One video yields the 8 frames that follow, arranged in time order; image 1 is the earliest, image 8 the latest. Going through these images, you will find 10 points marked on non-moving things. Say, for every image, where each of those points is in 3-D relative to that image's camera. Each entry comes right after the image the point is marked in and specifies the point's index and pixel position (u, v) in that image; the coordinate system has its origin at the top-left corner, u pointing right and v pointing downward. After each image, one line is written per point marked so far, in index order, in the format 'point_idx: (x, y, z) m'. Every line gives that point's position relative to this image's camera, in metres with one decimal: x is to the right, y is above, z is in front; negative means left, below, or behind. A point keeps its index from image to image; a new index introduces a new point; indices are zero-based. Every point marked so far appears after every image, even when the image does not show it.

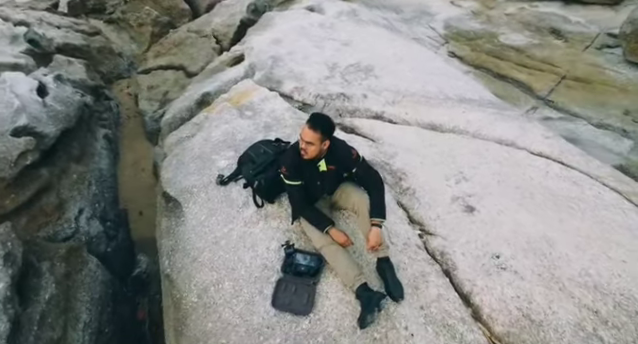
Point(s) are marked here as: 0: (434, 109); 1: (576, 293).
0: (+1.8, +1.1, +5.7) m
1: (+2.8, -1.3, +3.8) m
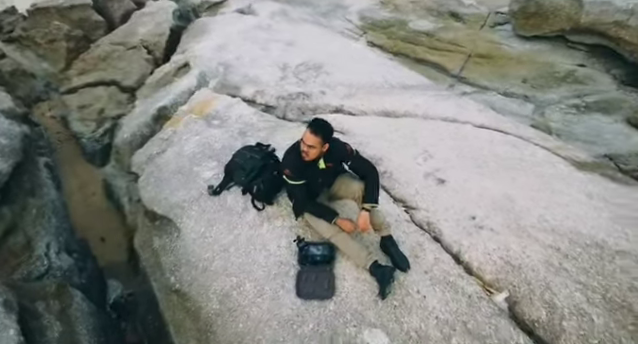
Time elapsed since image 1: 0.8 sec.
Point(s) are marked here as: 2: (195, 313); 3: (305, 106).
0: (+1.2, +1.4, +6.3) m
1: (+2.9, -0.9, +4.6) m
2: (-1.3, -1.5, +4.0) m
3: (-0.2, +1.0, +5.7) m
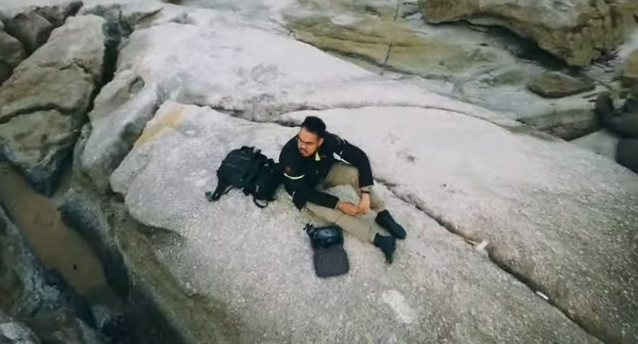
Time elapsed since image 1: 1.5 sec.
0: (+0.5, +1.6, +6.7) m
1: (+2.8, -0.3, +5.4) m
2: (-1.1, -1.5, +4.2) m
3: (-0.6, +1.1, +6.0) m
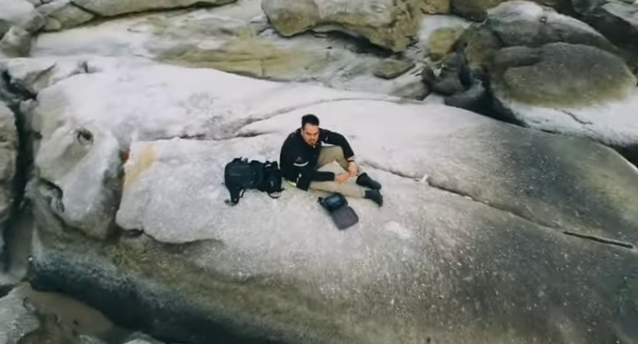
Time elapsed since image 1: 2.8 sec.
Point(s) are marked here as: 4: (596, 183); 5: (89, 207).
0: (-0.9, +1.7, +8.0) m
1: (+2.2, +0.6, +7.6) m
2: (-0.6, -1.5, +5.1) m
3: (-1.5, +1.0, +6.9) m
4: (+5.8, -0.2, +7.6) m
5: (-3.6, -0.6, +5.5) m
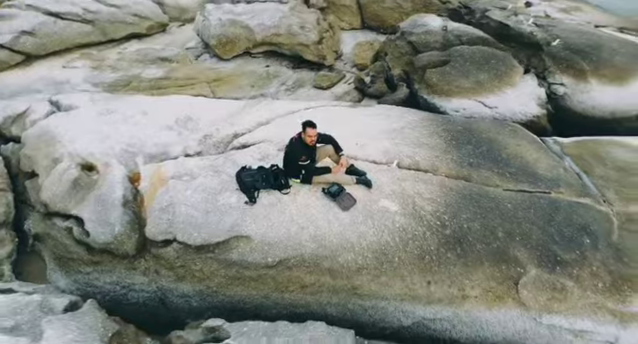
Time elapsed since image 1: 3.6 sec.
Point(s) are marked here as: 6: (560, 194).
0: (-1.6, +1.5, +8.9) m
1: (+1.6, +0.9, +9.0) m
2: (-0.3, -1.5, +6.0) m
3: (-1.9, +0.7, +7.7) m
4: (+5.2, +0.6, +9.6) m
5: (-3.4, -1.0, +5.9) m
6: (+5.6, -0.5, +8.3) m
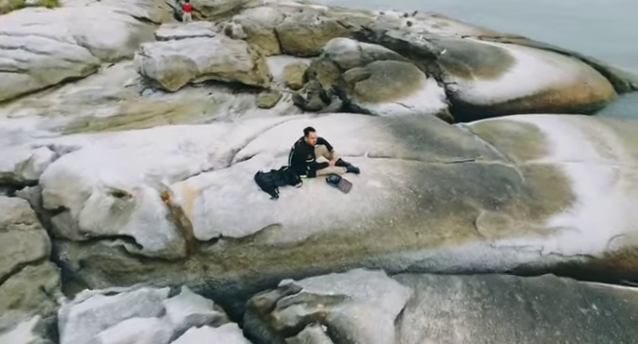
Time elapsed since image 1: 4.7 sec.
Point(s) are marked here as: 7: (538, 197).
0: (-2.4, +1.2, +10.1) m
1: (+0.8, +1.1, +11.0) m
2: (+0.1, -1.3, +7.5) m
3: (-2.2, +0.5, +8.9) m
4: (+4.2, +1.3, +12.5) m
5: (-2.9, -1.3, +6.7) m
6: (+5.0, +0.4, +11.2) m
7: (+6.0, -0.8, +10.1) m
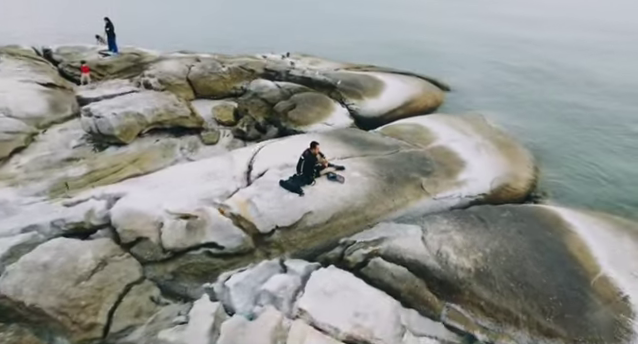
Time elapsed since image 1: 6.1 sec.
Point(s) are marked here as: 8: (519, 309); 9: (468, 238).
0: (-3.0, +0.5, +12.2) m
1: (-0.3, +0.9, +14.0) m
2: (+0.6, -1.1, +10.3) m
3: (-2.3, 0.0, +11.0) m
4: (+2.4, +1.6, +16.5) m
5: (-1.9, -1.6, +8.6) m
6: (+3.8, +1.0, +15.4) m
7: (+5.2, +0.2, +14.7) m
8: (+4.4, -3.0, +7.8) m
9: (+3.9, -1.7, +9.3) m
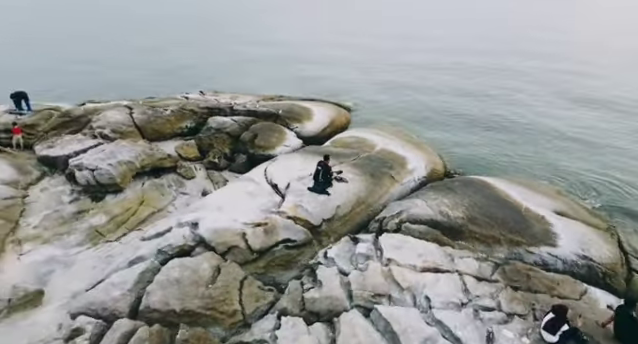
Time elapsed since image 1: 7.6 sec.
0: (-2.7, -0.3, +14.3) m
1: (-0.7, +0.4, +16.8) m
2: (+1.5, -1.1, +13.4) m
3: (-1.7, -0.6, +13.3) m
4: (+1.1, +1.2, +20.0) m
5: (-0.4, -1.8, +11.0) m
6: (+2.7, +1.0, +19.3) m
7: (+4.5, +0.6, +19.0) m
8: (+6.0, -2.1, +11.9) m
9: (+4.9, -1.0, +13.3) m
